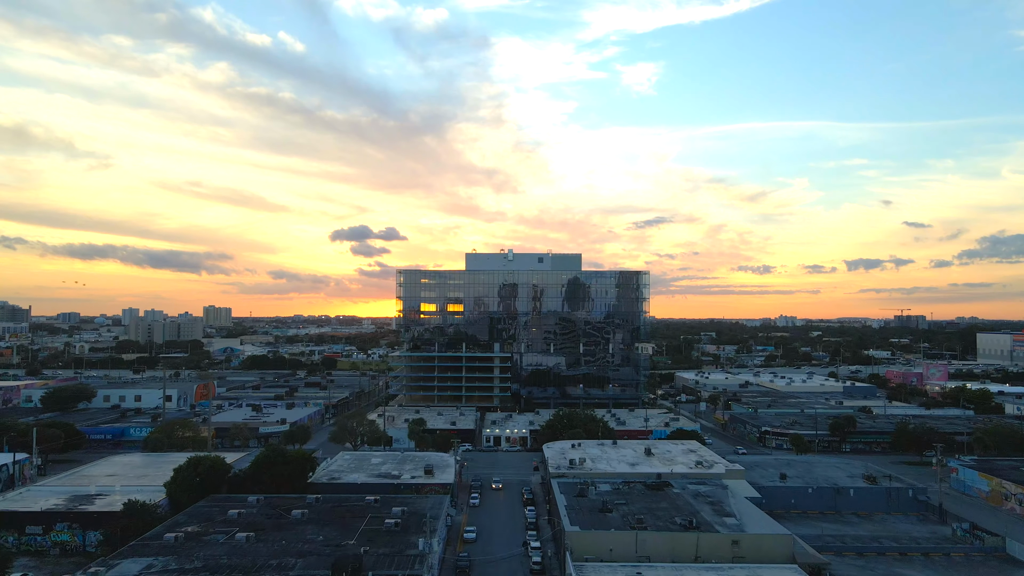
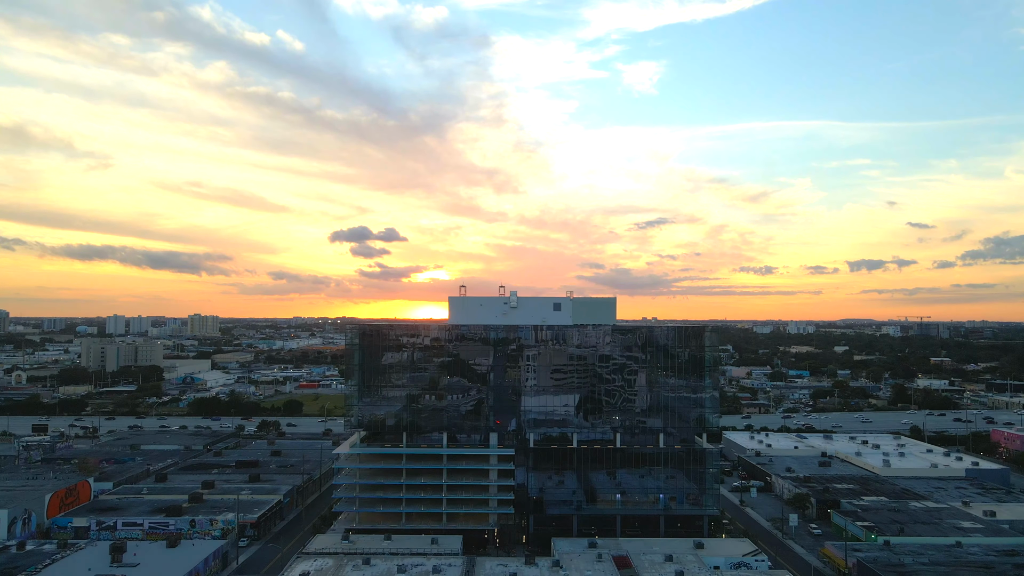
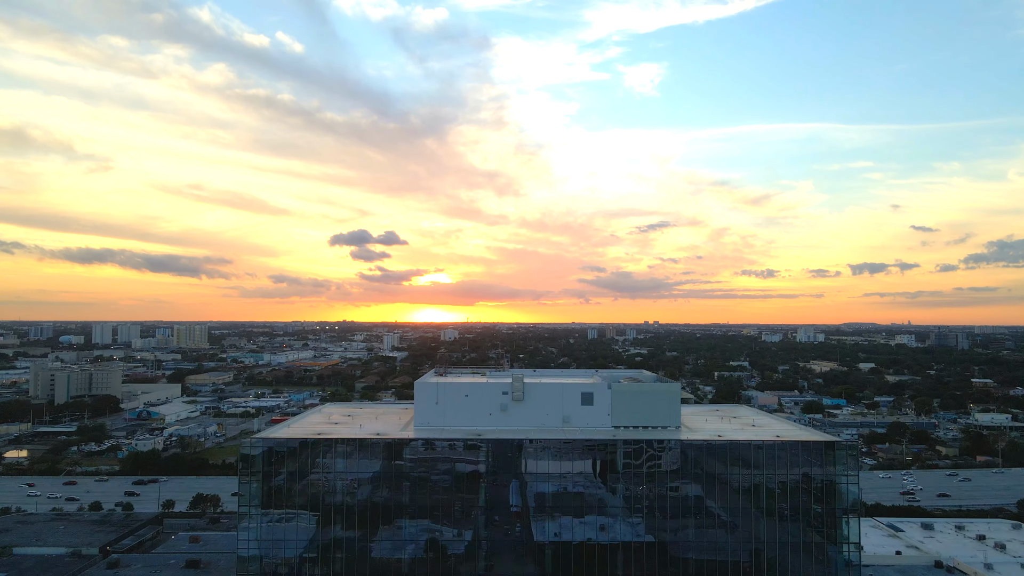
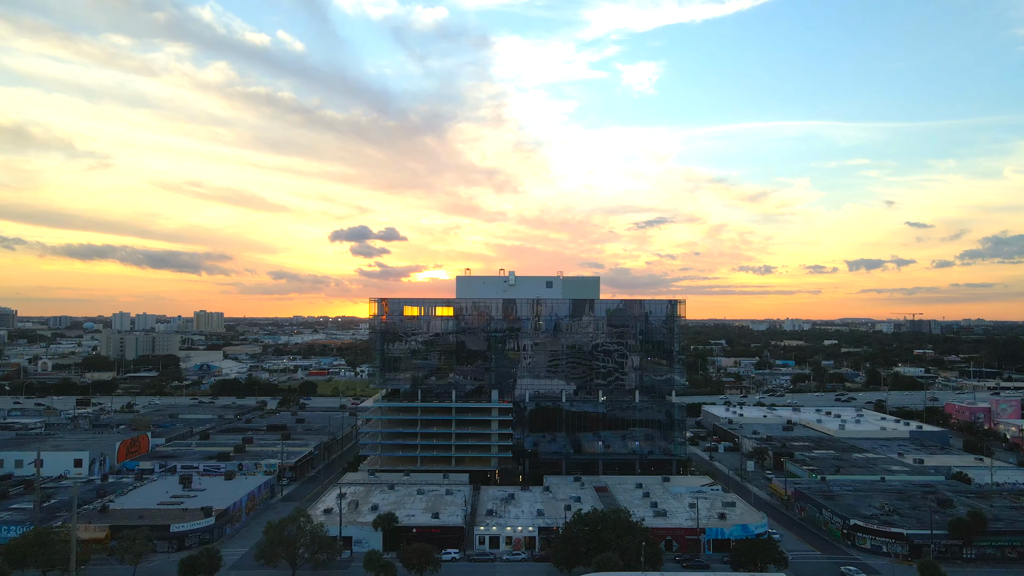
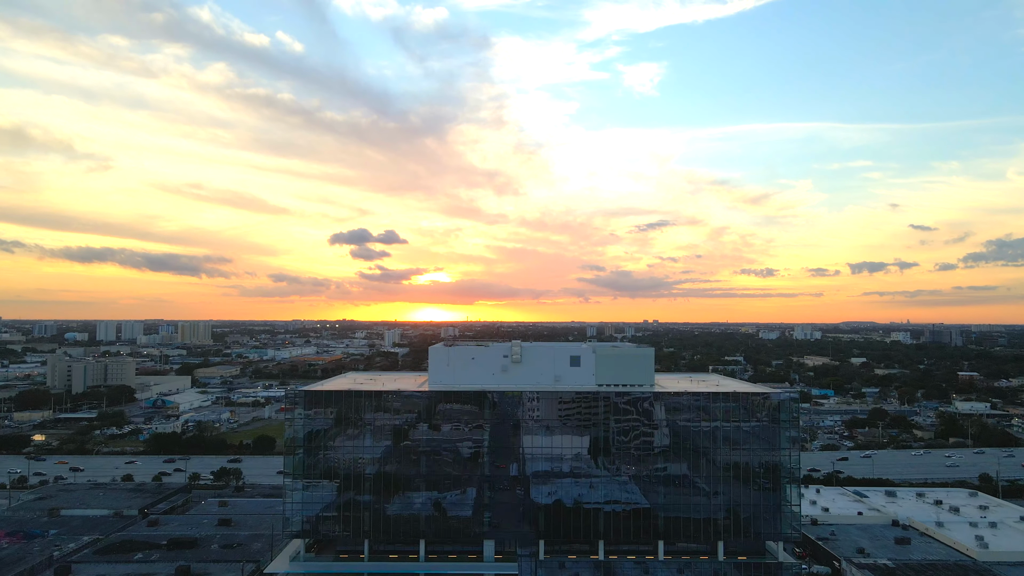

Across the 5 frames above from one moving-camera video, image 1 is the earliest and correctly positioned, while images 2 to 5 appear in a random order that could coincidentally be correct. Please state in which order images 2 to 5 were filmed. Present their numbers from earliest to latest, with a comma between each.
4, 2, 5, 3
